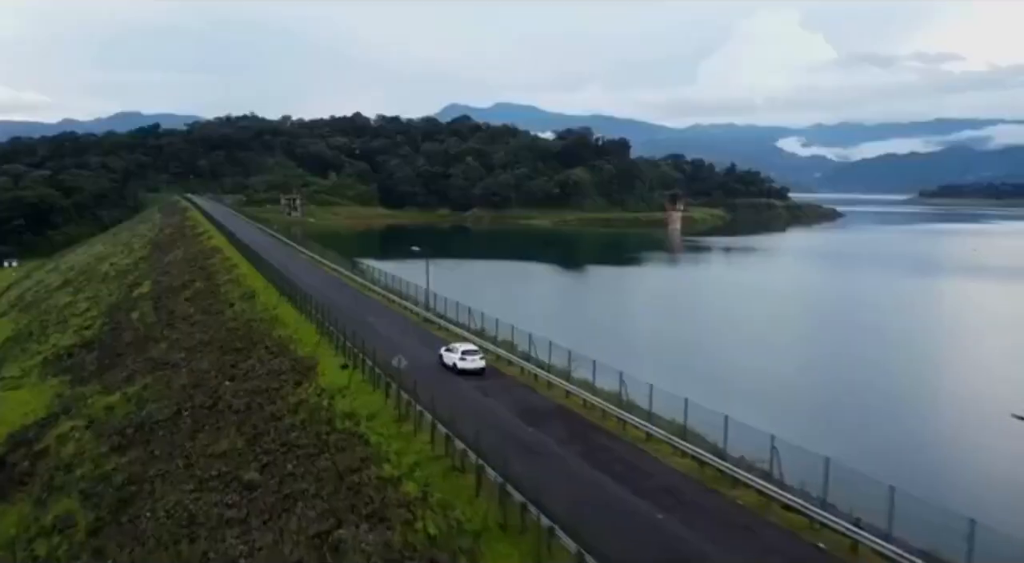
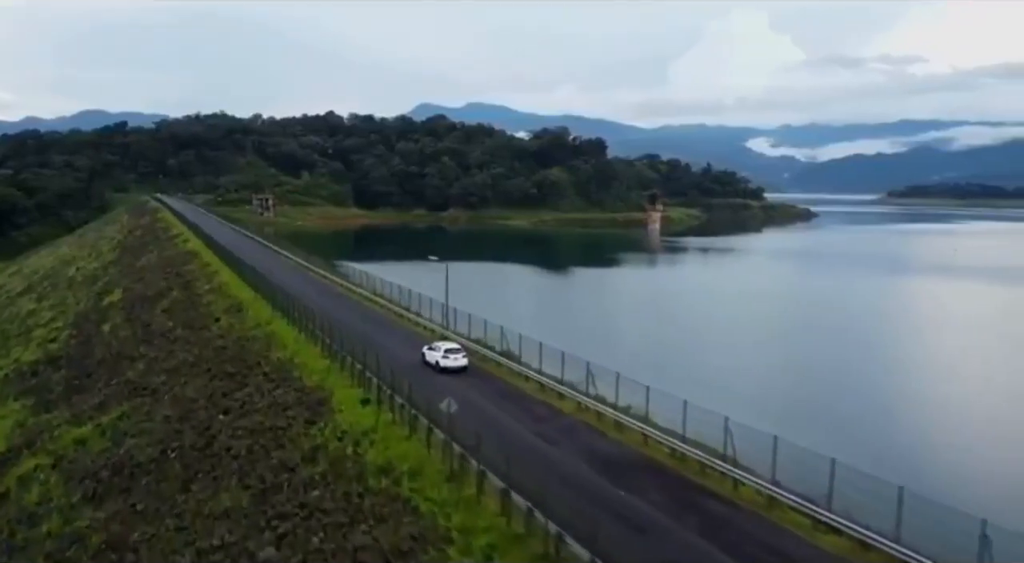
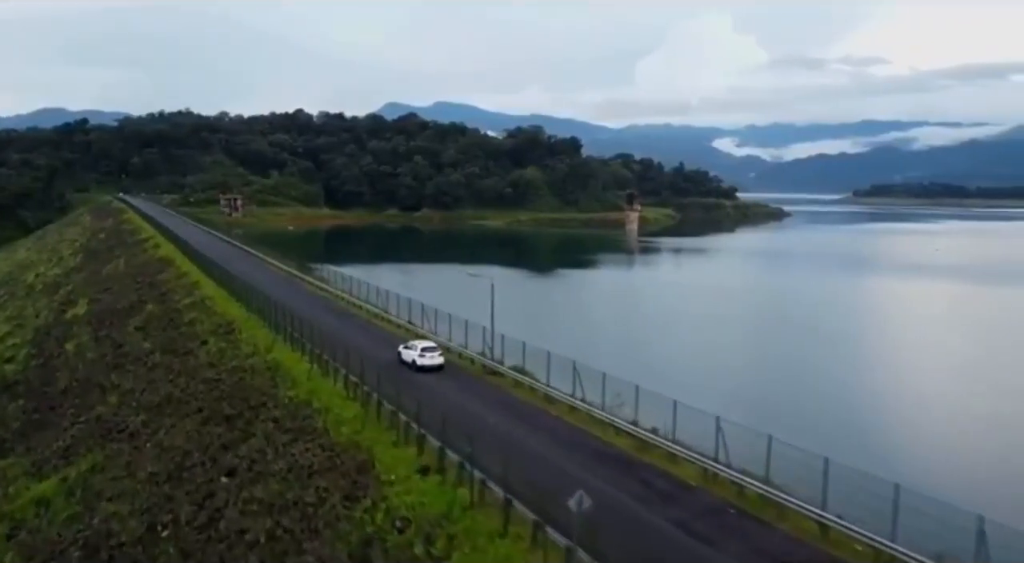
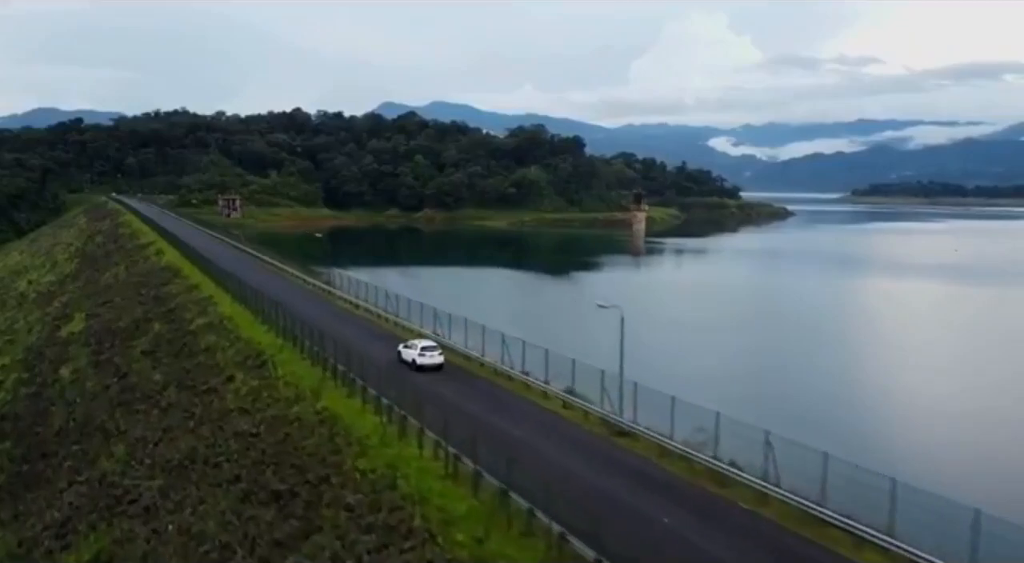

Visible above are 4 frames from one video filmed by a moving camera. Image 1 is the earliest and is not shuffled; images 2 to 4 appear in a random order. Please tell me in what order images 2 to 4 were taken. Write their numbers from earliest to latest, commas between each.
2, 3, 4
